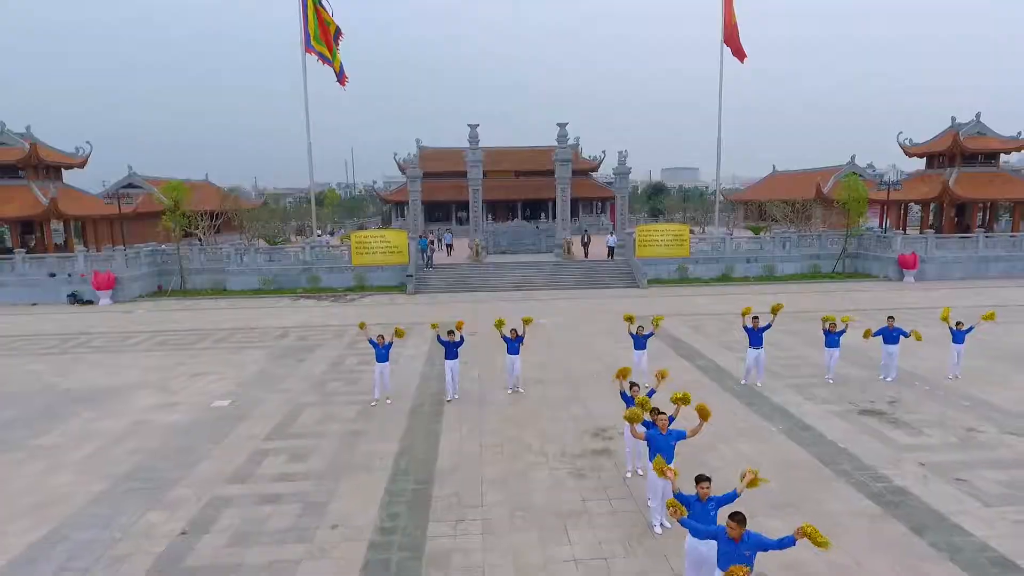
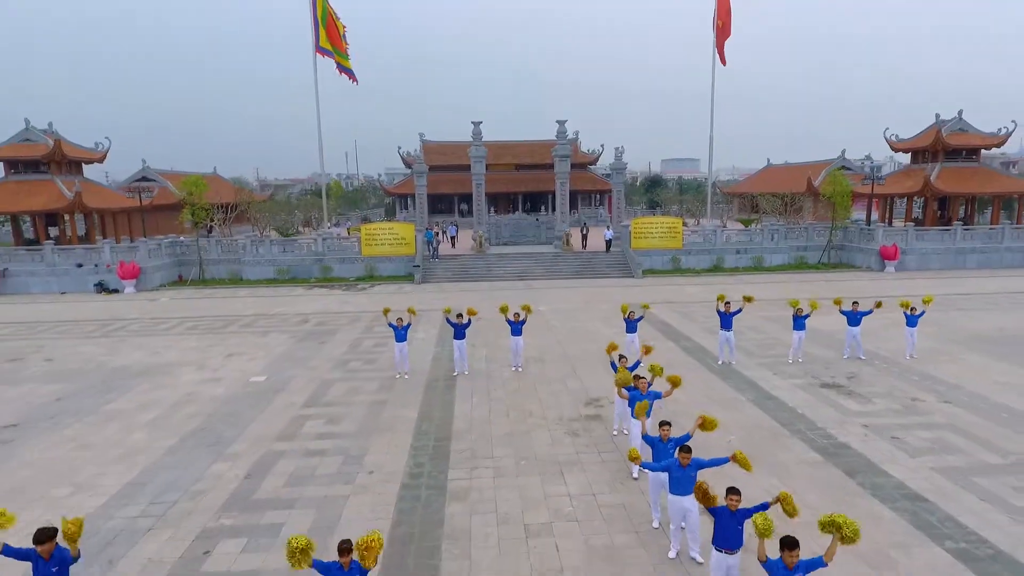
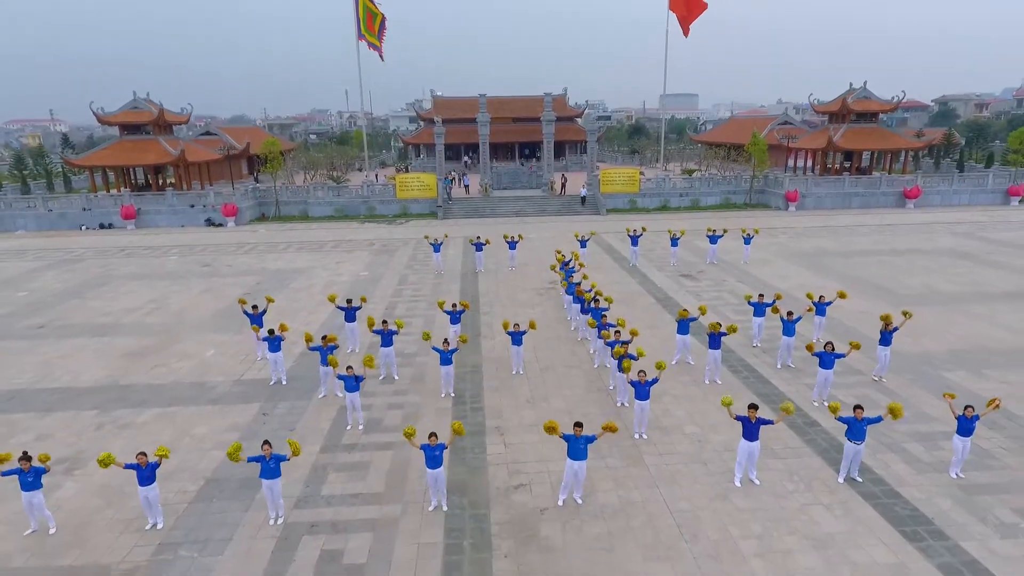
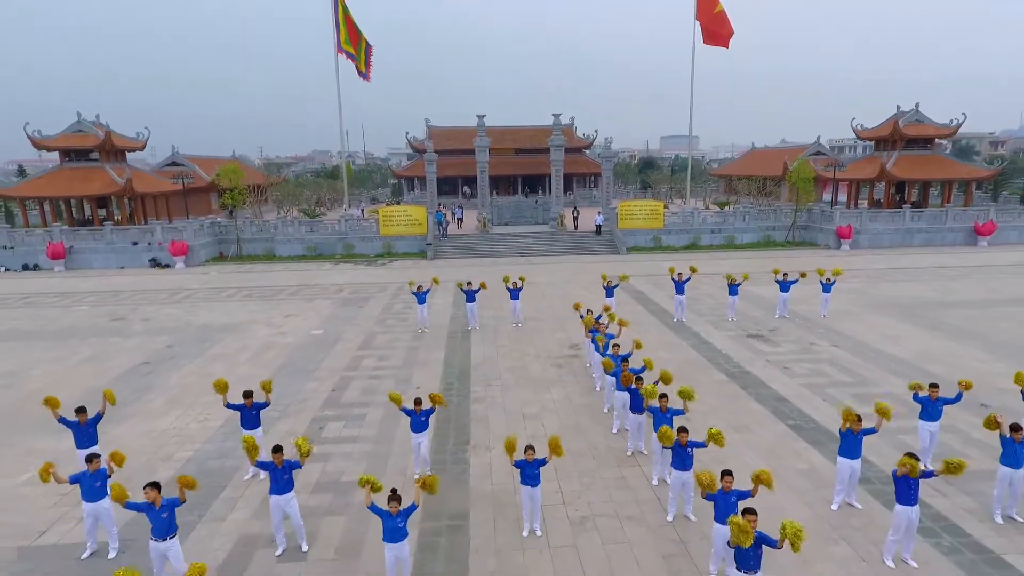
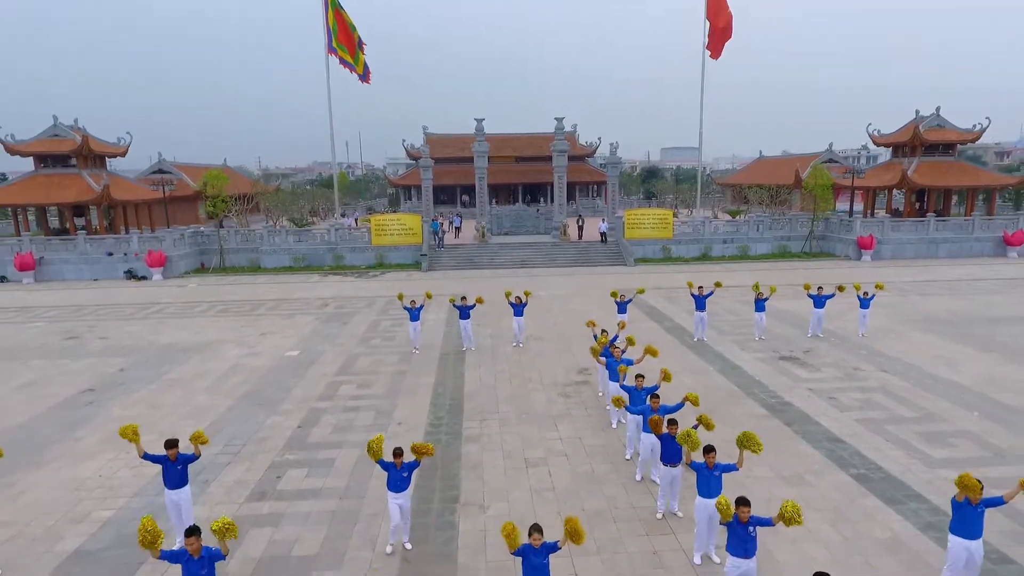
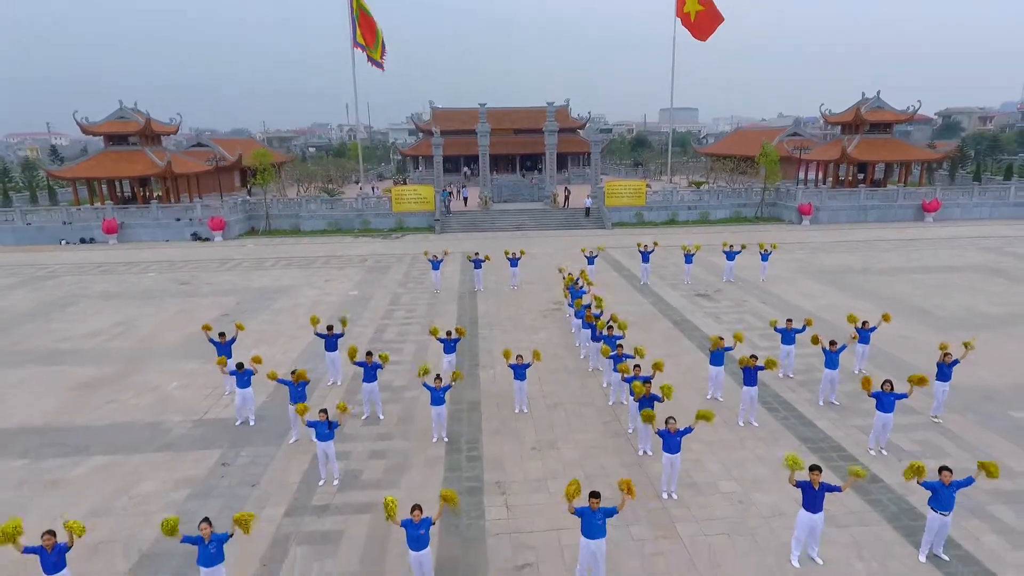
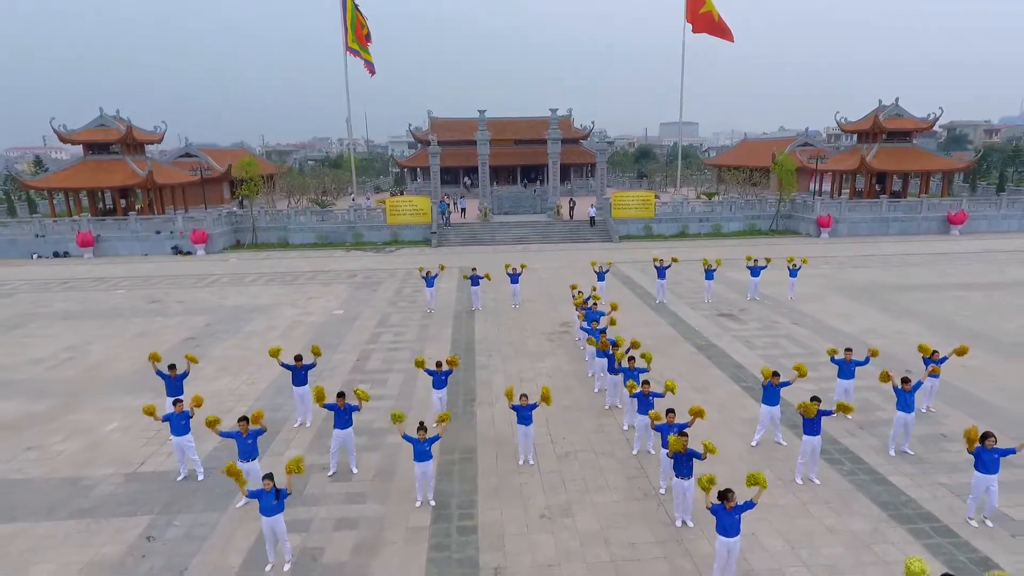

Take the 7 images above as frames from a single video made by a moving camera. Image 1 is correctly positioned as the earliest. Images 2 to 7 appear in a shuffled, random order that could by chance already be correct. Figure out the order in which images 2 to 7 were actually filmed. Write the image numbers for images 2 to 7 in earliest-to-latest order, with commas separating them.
2, 5, 4, 7, 6, 3
